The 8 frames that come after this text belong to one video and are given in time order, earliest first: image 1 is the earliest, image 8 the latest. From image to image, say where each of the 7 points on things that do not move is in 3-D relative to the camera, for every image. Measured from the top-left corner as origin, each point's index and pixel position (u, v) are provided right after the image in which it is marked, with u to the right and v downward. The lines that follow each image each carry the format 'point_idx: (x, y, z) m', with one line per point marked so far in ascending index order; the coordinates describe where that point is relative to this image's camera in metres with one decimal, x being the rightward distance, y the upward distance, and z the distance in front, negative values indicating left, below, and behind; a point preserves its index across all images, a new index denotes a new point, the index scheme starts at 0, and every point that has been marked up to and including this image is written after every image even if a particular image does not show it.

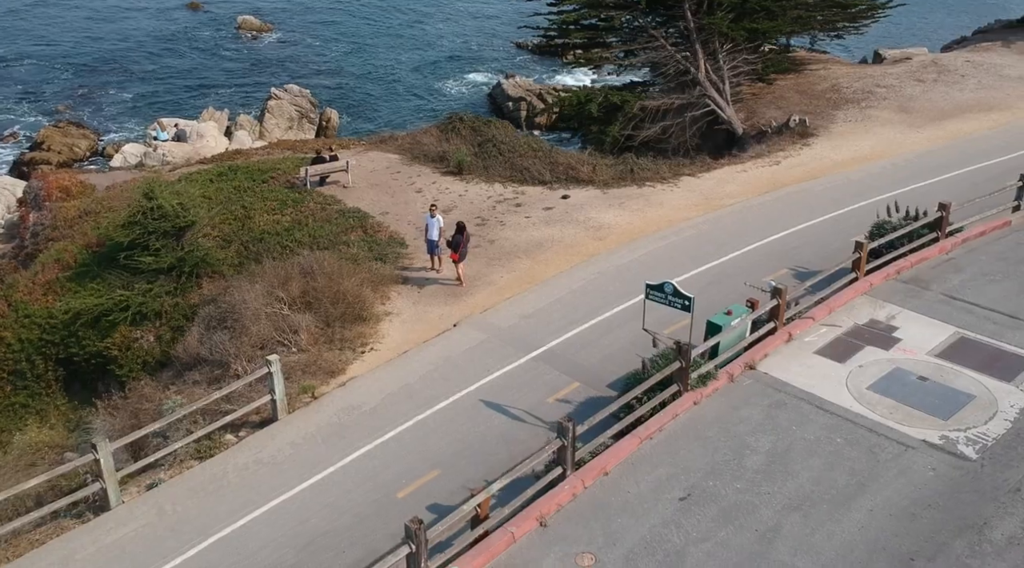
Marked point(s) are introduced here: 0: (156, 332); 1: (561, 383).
0: (-7.1, -0.9, +18.7) m
1: (+0.8, -1.6, +15.5) m
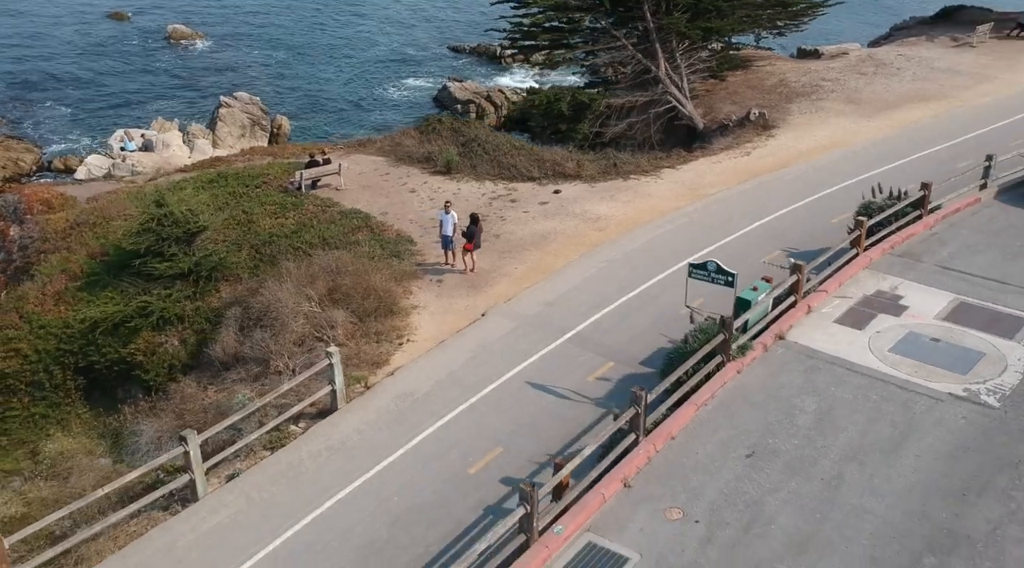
0: (-6.7, -1.0, +19.0) m
1: (+1.5, -1.4, +16.4) m
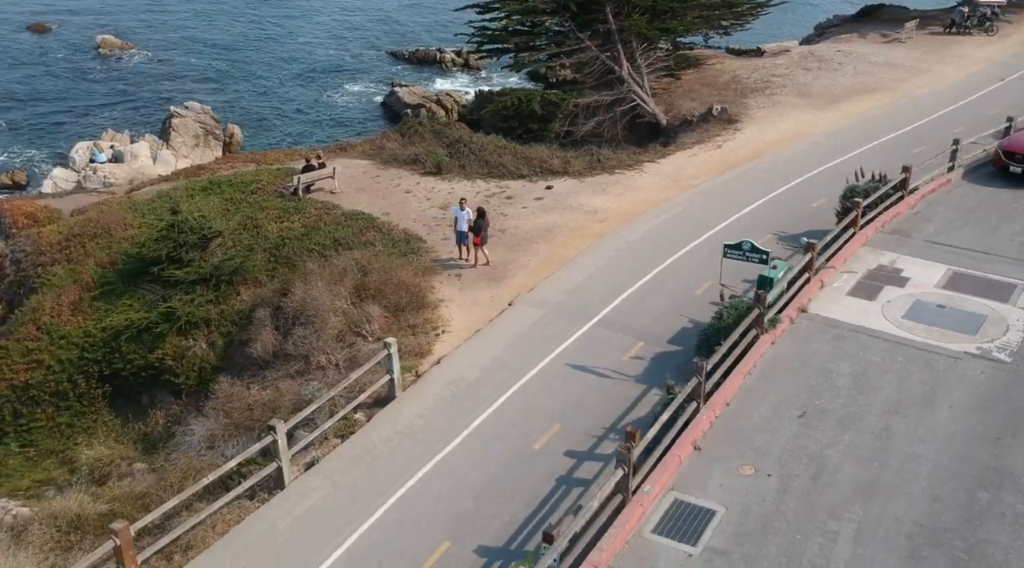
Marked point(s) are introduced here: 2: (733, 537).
0: (-6.2, -1.1, +19.2) m
1: (+2.1, -1.1, +17.4) m
2: (+2.7, -3.0, +11.2) m
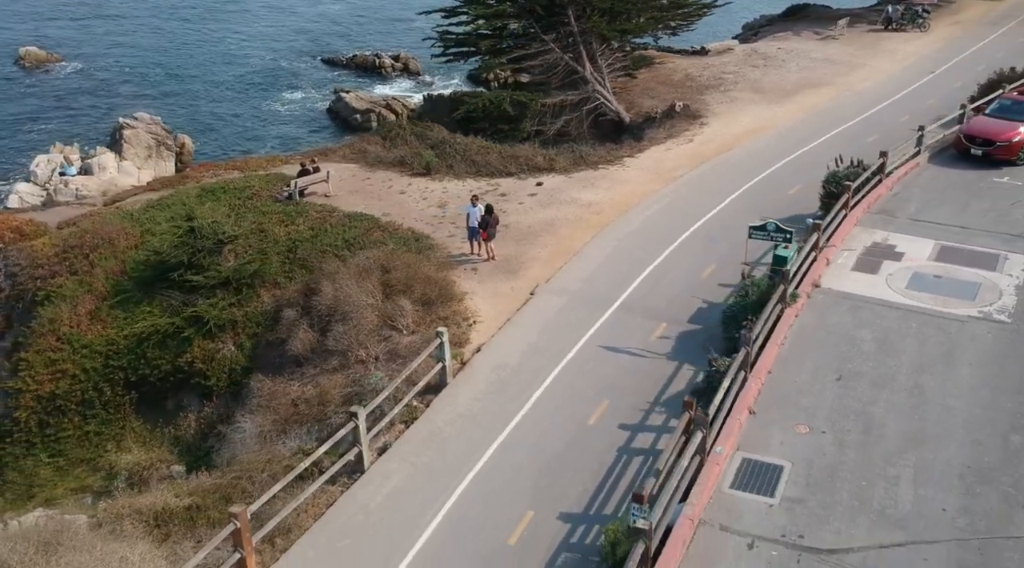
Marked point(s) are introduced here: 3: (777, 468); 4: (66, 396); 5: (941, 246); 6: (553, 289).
0: (-5.7, -1.1, +19.5) m
1: (+2.7, -0.8, +18.4) m
2: (+3.8, -2.6, +12.3) m
3: (+3.6, -2.5, +12.7) m
4: (-9.1, -2.3, +19.3) m
5: (+8.9, +0.8, +19.4) m
6: (+0.9, -0.1, +19.7) m
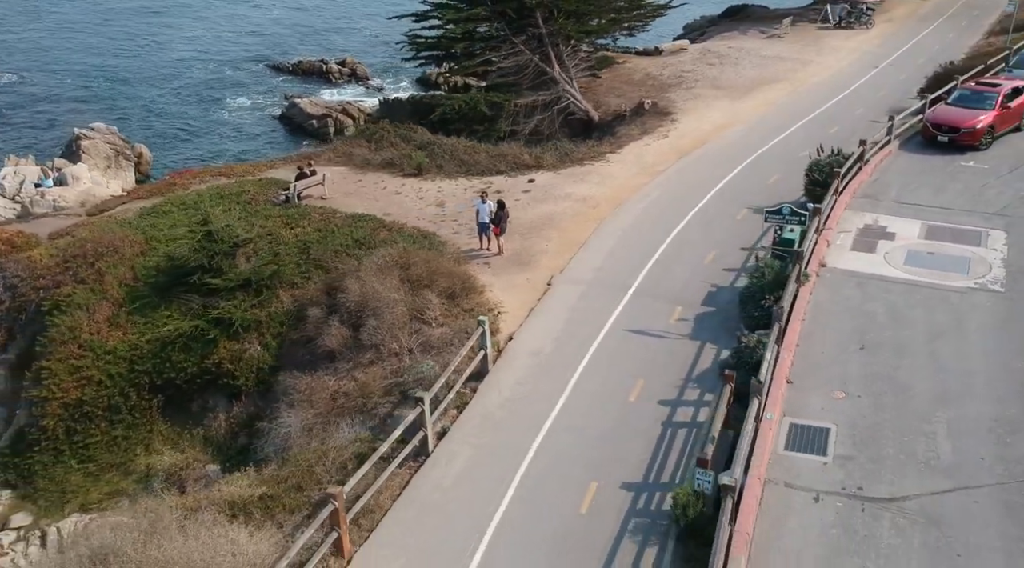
0: (-5.3, -1.2, +19.8) m
1: (+3.2, -0.5, +19.3) m
2: (+4.8, -2.3, +13.3) m
3: (+4.5, -2.1, +13.7) m
4: (-8.6, -2.4, +19.3) m
5: (+9.2, +1.3, +20.8) m
6: (+1.2, +0.1, +20.5) m
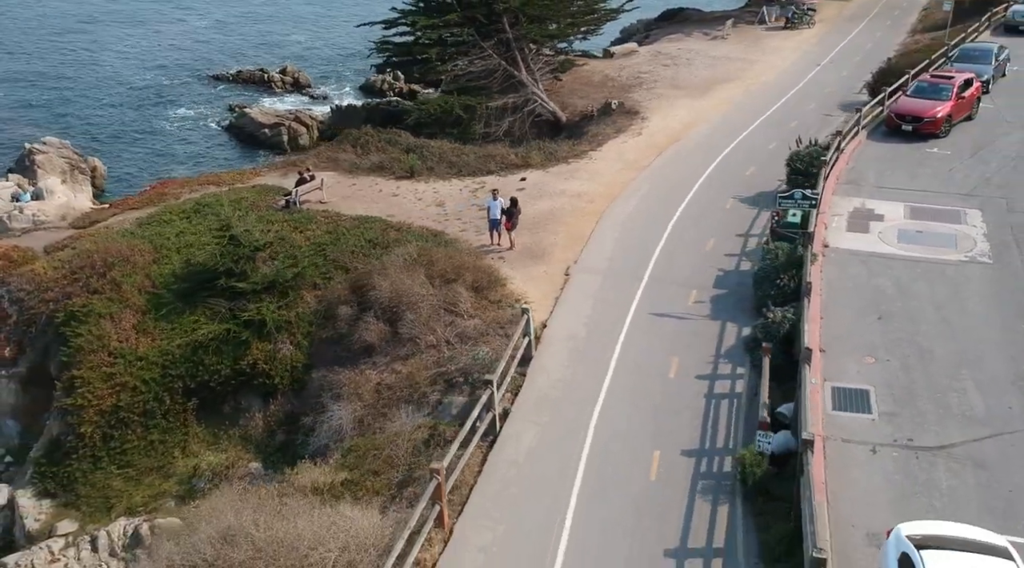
0: (-4.7, -1.2, +20.3) m
1: (+3.7, -0.2, +20.5) m
2: (+5.9, -1.8, +14.6) m
3: (+5.6, -1.7, +14.9) m
4: (-7.9, -2.6, +19.5) m
5: (+9.5, +1.8, +22.5) m
6: (+1.6, +0.3, +21.5) m
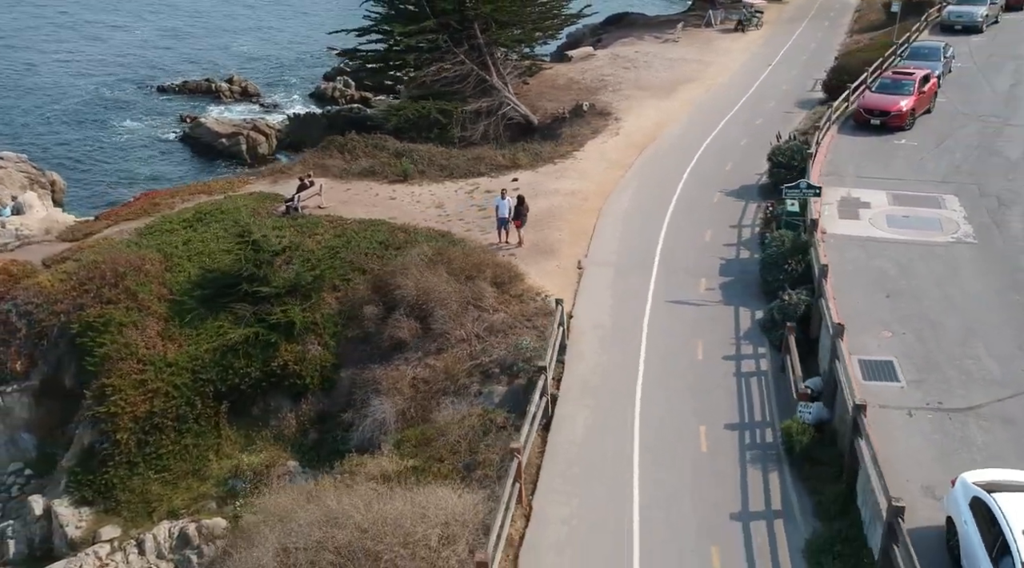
0: (-4.3, -1.2, +20.7) m
1: (+4.2, +0.1, +21.5) m
2: (+6.8, -1.5, +15.8) m
3: (+6.5, -1.3, +16.1) m
4: (-7.3, -2.7, +19.7) m
5: (+9.7, +2.3, +24.0) m
6: (+2.0, +0.5, +22.4) m
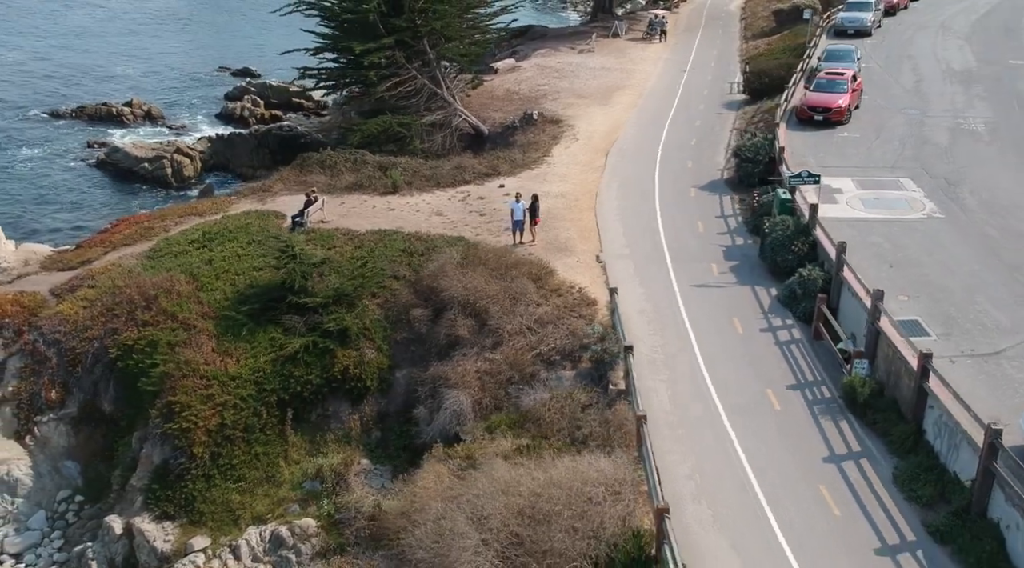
0: (-3.2, -1.4, +21.7) m
1: (+4.9, +0.4, +23.7) m
2: (+8.4, -0.8, +18.4) m
3: (+8.0, -0.7, +18.6) m
4: (-6.1, -3.1, +20.3) m
5: (+9.9, +2.9, +26.8) m
6: (+2.6, +0.7, +24.3) m
